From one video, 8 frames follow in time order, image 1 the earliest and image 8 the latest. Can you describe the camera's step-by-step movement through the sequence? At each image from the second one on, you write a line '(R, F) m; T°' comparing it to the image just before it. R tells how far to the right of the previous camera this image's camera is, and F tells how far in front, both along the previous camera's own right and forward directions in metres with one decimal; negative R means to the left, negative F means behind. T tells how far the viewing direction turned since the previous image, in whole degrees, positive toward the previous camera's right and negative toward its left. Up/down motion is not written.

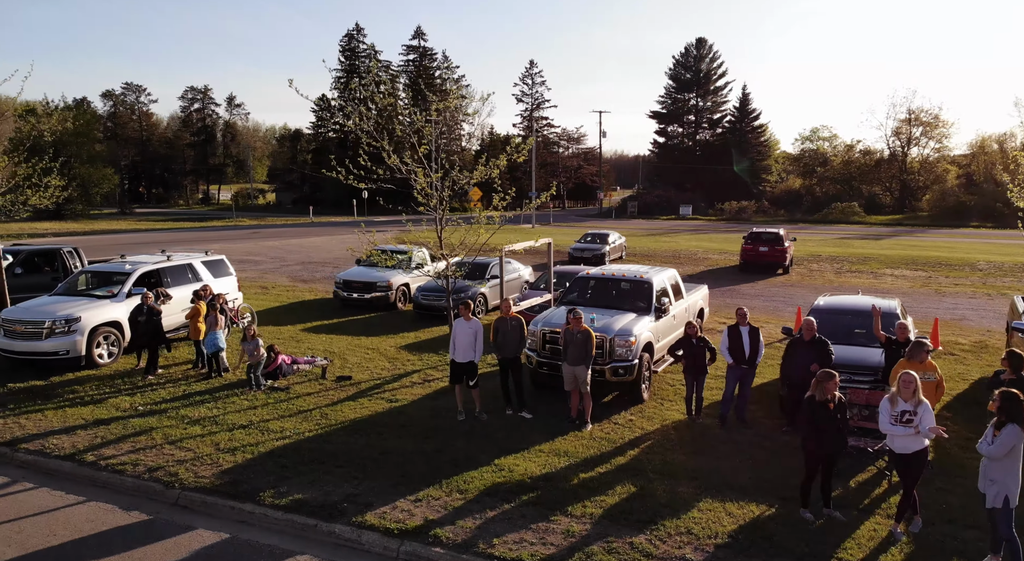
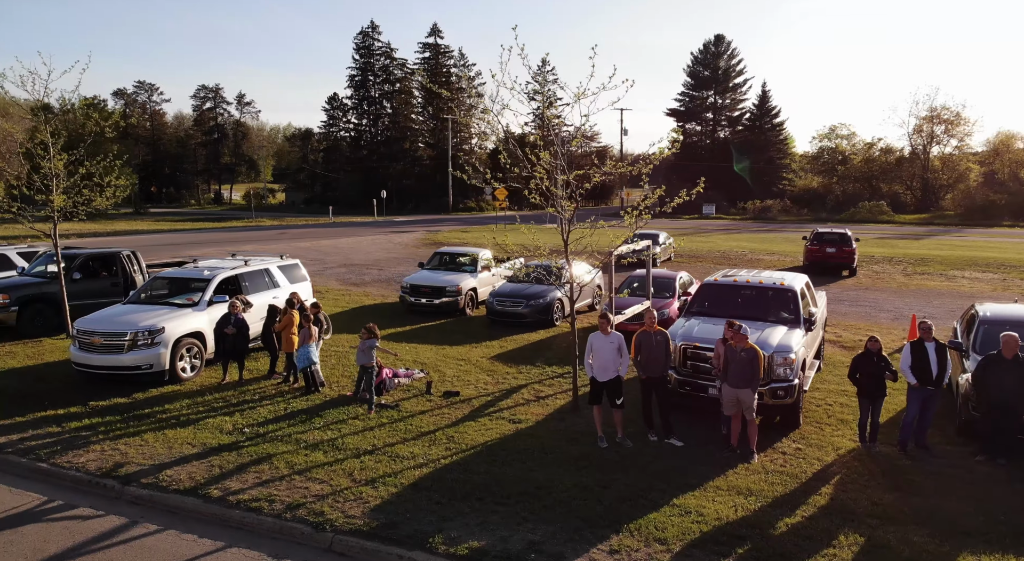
(-1.6, +0.8) m; 0°
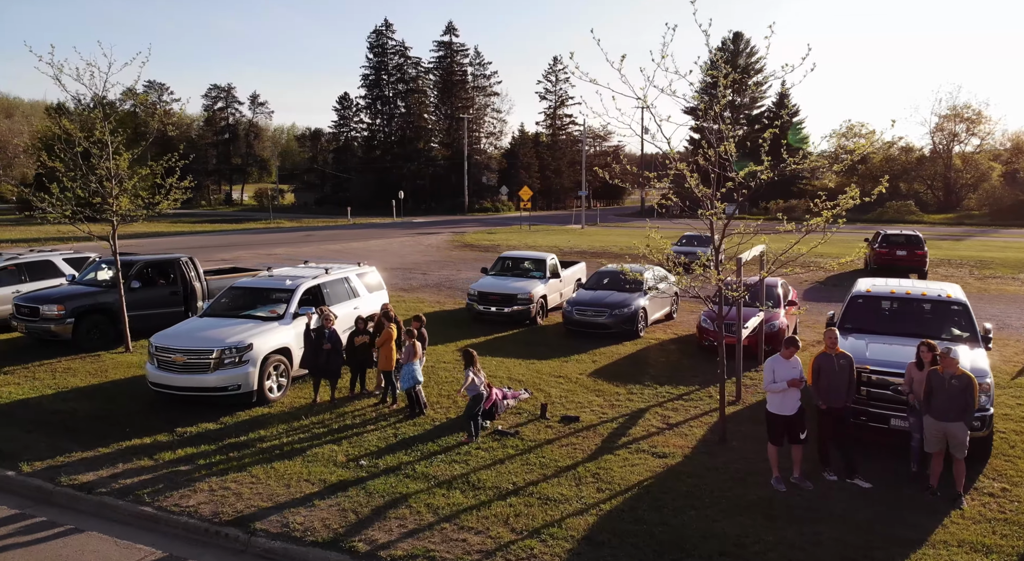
(-1.5, +0.9) m; 0°
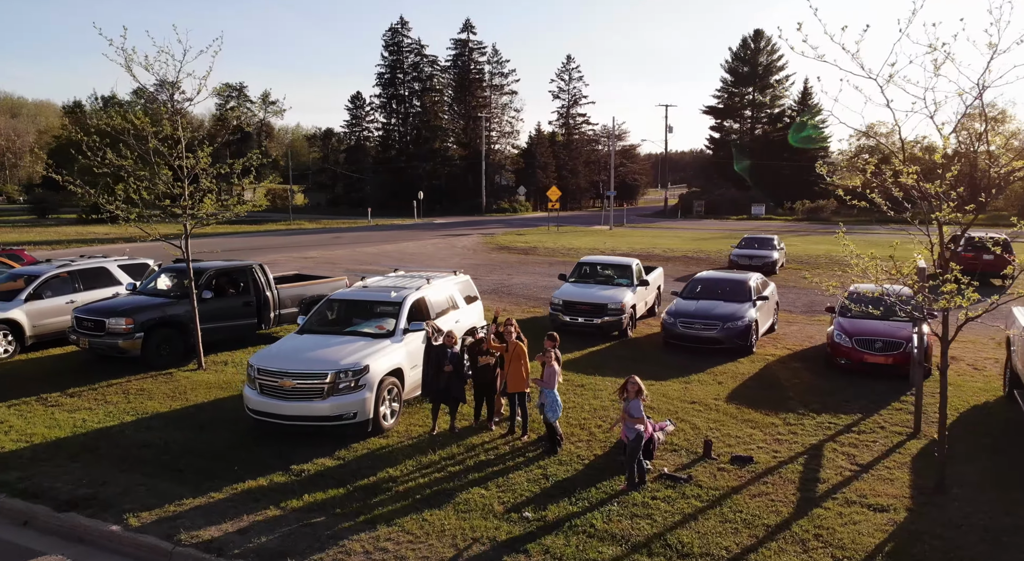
(-1.7, +1.1) m; 0°
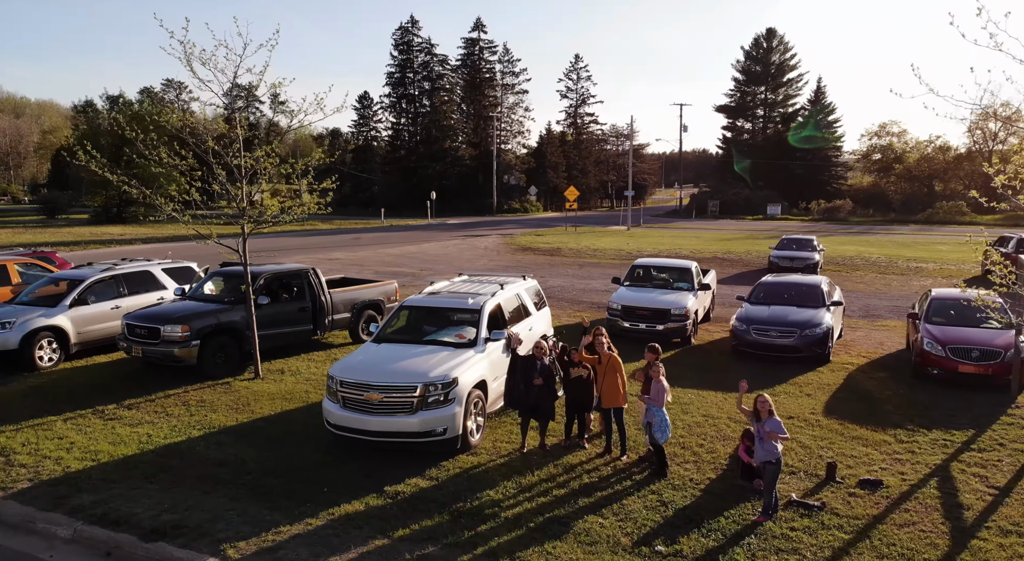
(-1.0, +0.5) m; 0°
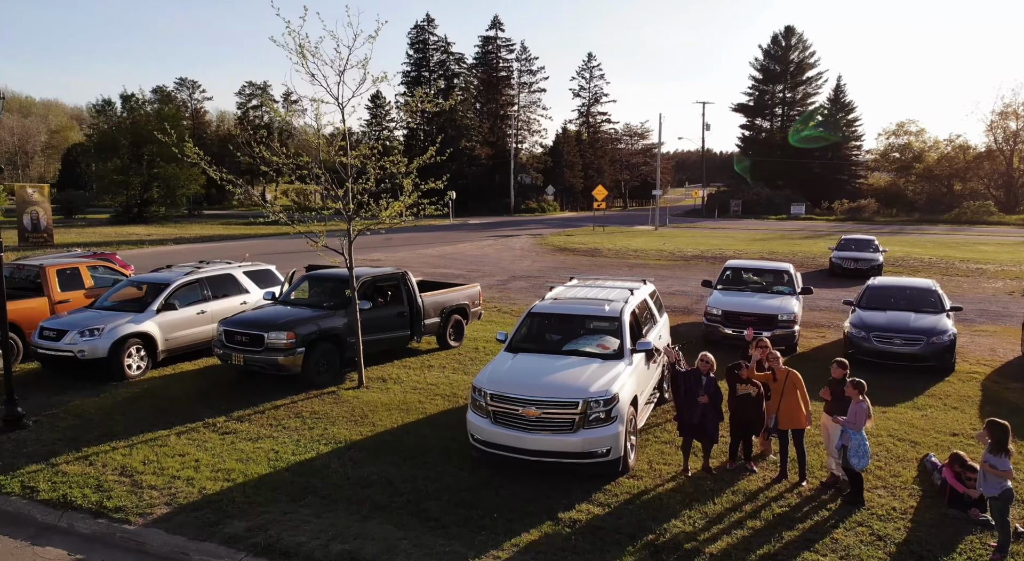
(-1.6, +0.6) m; 0°
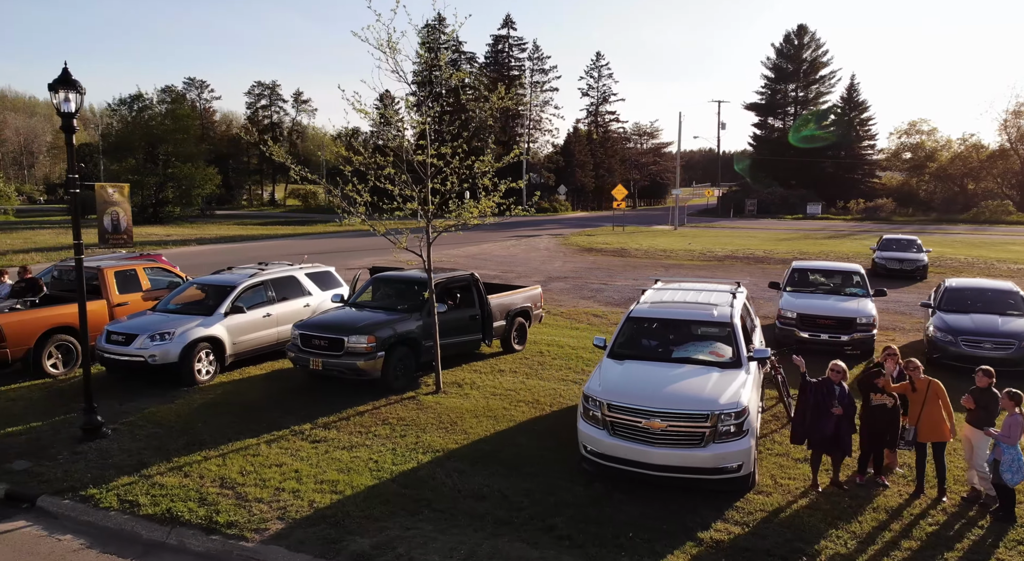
(-1.1, +0.3) m; 0°
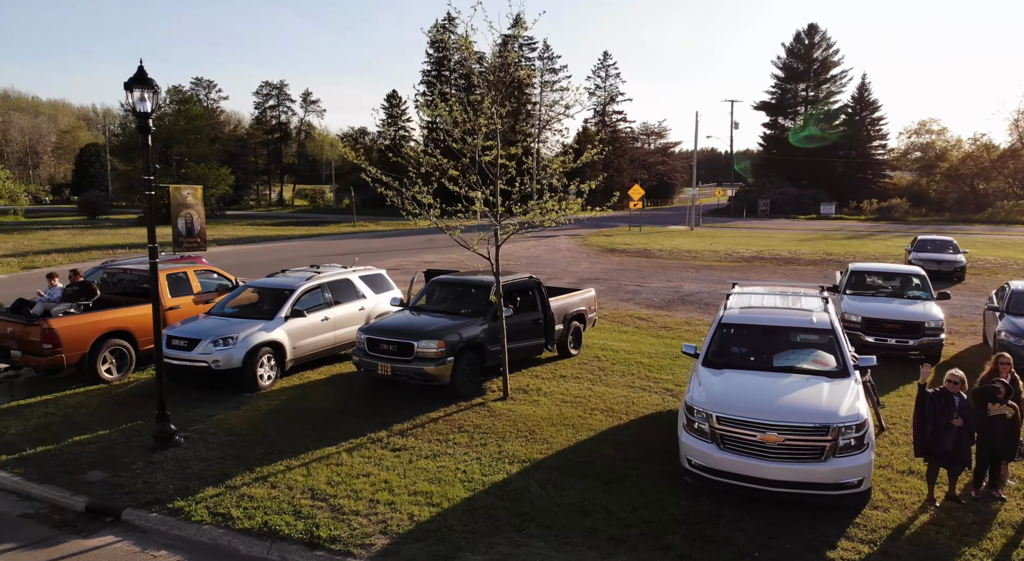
(-0.9, +0.2) m; 0°
